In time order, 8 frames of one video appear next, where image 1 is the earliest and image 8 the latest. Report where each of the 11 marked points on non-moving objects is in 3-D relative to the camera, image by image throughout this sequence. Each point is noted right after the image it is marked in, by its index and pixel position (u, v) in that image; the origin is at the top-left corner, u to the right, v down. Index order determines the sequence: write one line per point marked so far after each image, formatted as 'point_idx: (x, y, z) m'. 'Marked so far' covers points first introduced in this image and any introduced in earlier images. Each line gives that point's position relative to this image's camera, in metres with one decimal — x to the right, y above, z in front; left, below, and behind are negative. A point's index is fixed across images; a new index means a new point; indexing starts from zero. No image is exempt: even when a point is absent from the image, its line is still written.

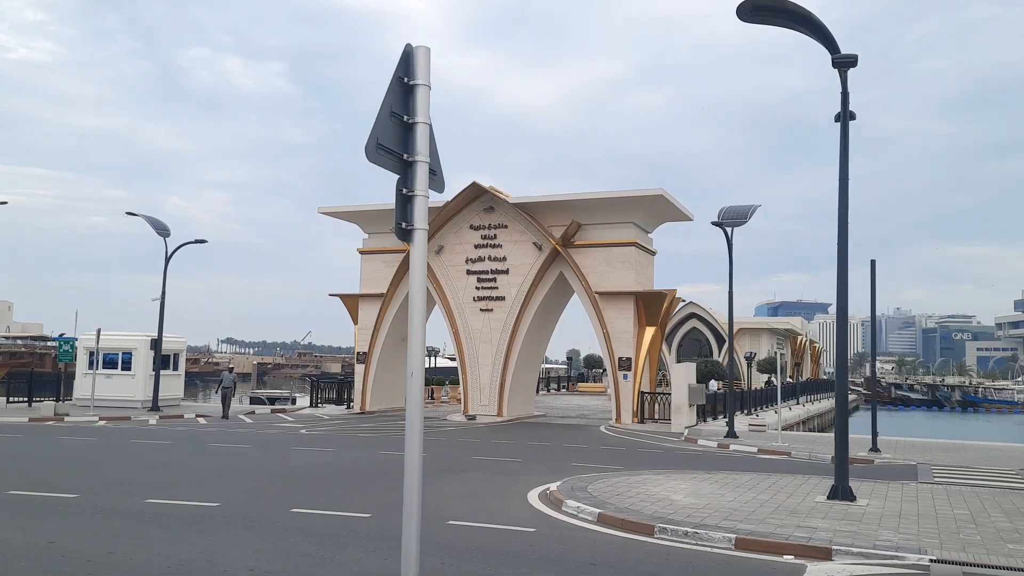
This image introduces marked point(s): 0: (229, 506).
0: (-3.5, -2.7, +9.9) m
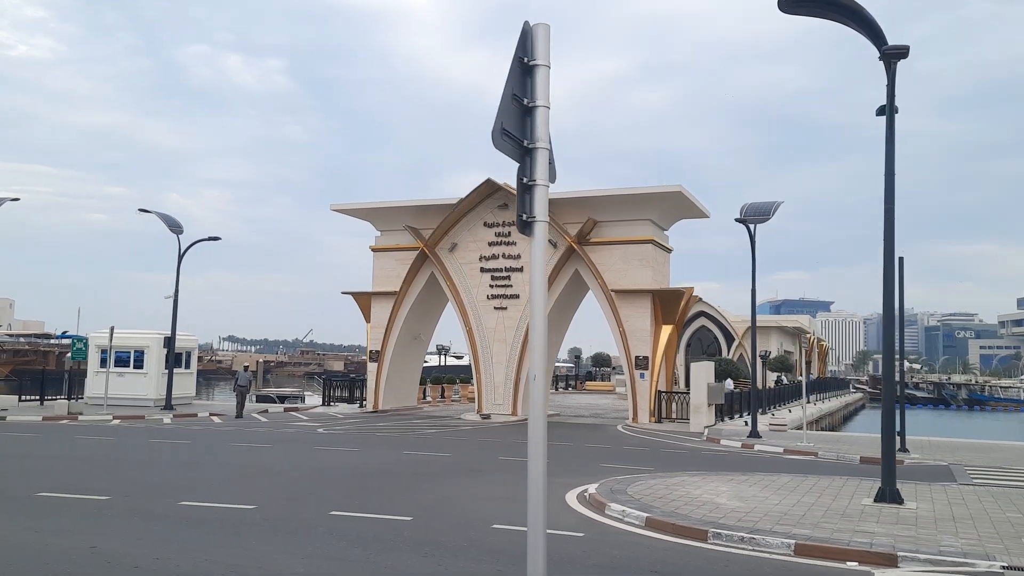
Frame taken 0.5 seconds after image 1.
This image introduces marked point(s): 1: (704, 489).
0: (-3.0, -2.7, +9.6) m
1: (+2.8, -2.9, +11.5) m
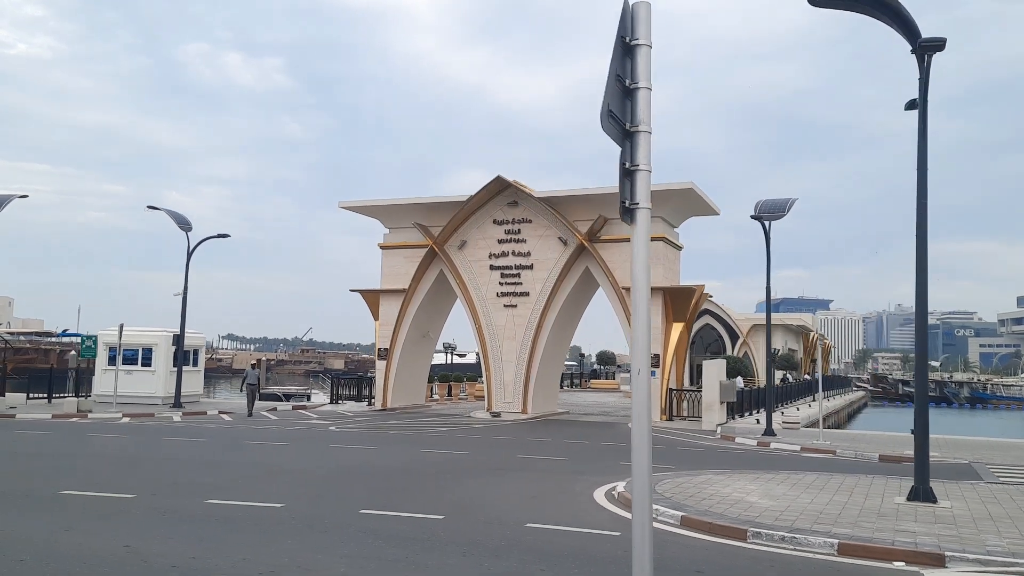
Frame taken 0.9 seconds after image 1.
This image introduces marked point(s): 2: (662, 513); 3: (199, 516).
0: (-2.6, -2.6, +9.5) m
1: (+3.2, -2.8, +11.4) m
2: (+1.8, -2.6, +9.4) m
3: (-3.5, -2.6, +8.9) m
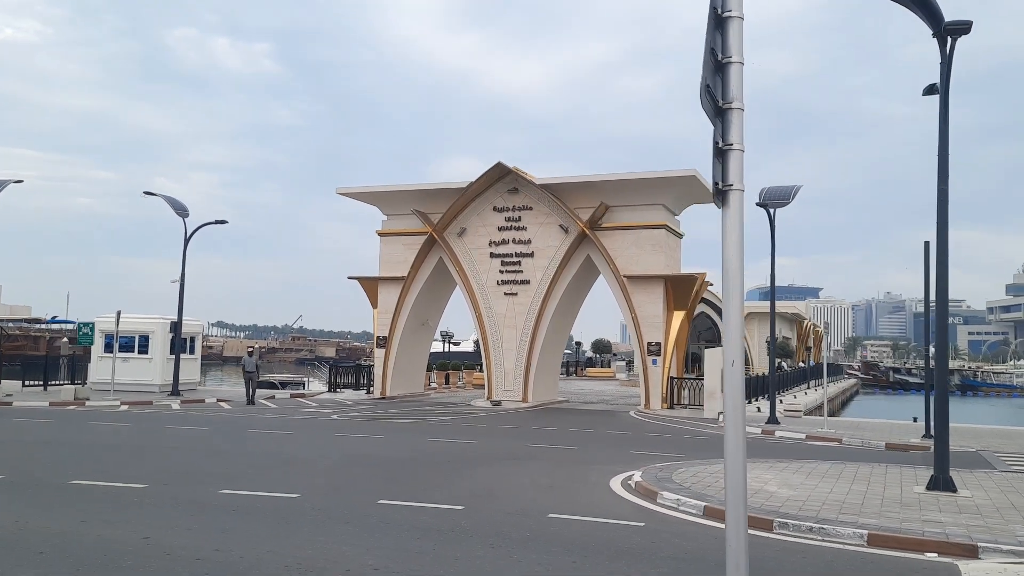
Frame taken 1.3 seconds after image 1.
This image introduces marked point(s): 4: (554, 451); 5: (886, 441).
0: (-2.3, -2.5, +9.4) m
1: (+3.4, -2.7, +11.3) m
2: (+2.0, -2.5, +9.3) m
3: (-3.2, -2.4, +8.7) m
4: (+0.8, -3.0, +14.5) m
5: (+8.8, -3.6, +18.6) m
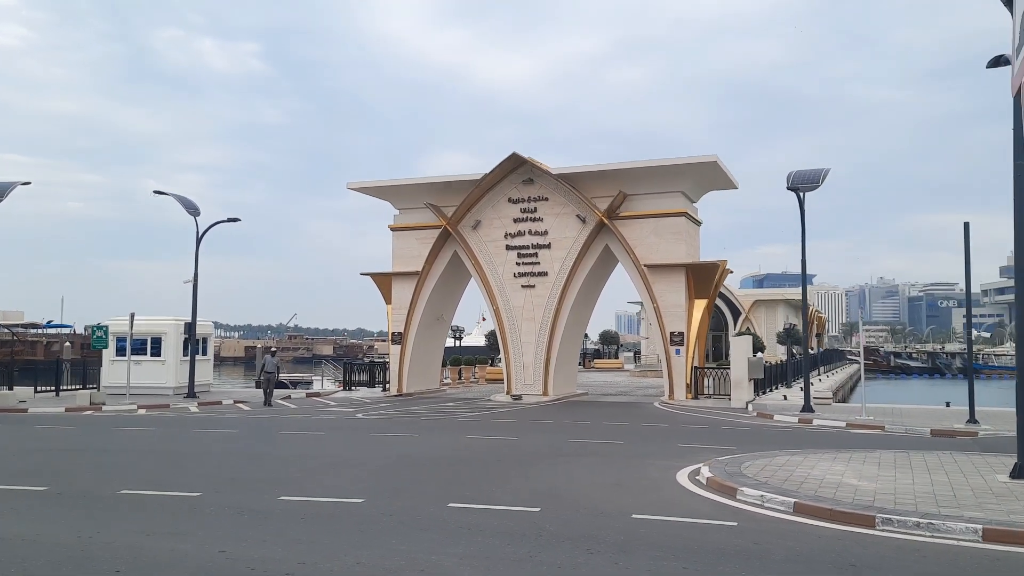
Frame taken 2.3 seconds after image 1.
0: (-1.5, -2.4, +8.9) m
1: (+4.2, -2.5, +10.8) m
2: (+2.8, -2.3, +8.8) m
3: (-2.4, -2.4, +8.2) m
4: (+1.6, -2.8, +14.0) m
5: (+9.6, -3.2, +18.2) m
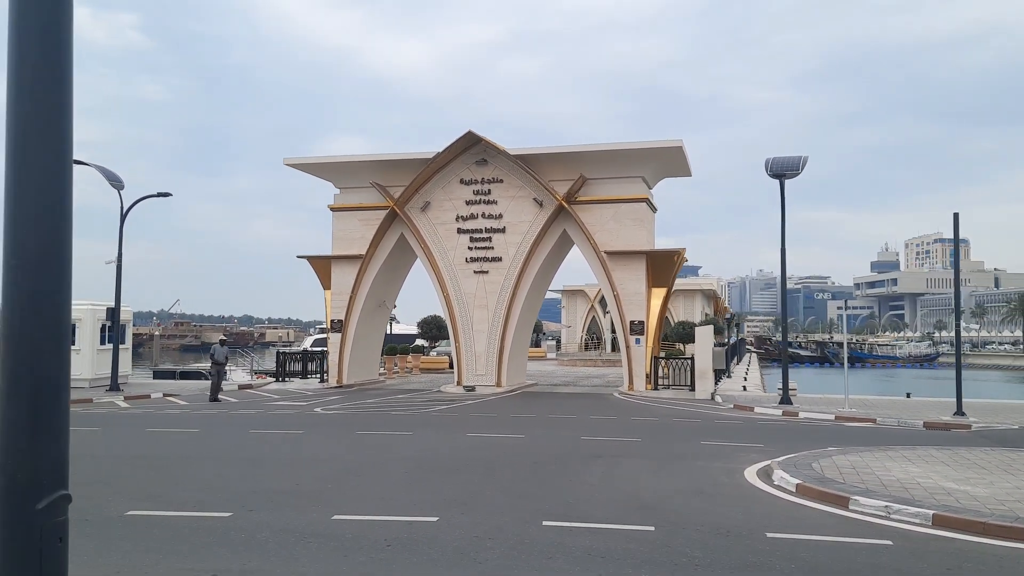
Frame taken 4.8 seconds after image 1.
0: (-0.5, -2.2, +7.5) m
1: (+4.9, -2.3, +10.1) m
2: (+3.8, -2.2, +8.0) m
3: (-1.3, -2.2, +6.7) m
4: (+1.9, -2.6, +13.0) m
5: (+9.3, -3.0, +18.1) m
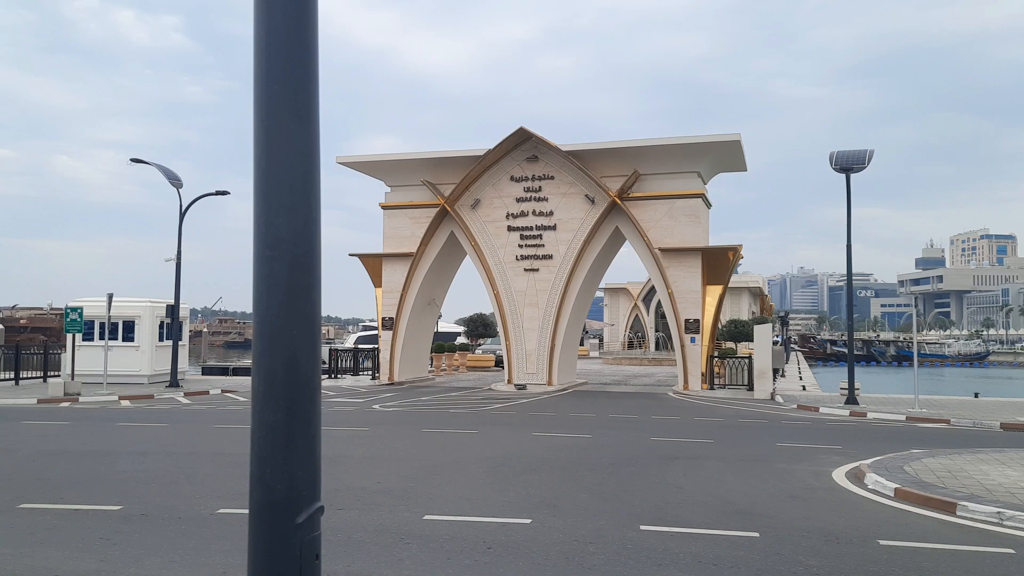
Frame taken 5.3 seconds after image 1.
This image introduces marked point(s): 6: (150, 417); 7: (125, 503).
0: (+0.4, -2.2, +7.3) m
1: (+5.9, -2.3, +9.7) m
2: (+4.7, -2.2, +7.6) m
3: (-0.5, -2.1, +6.6) m
4: (+3.0, -2.5, +12.7) m
5: (+10.7, -2.9, +17.5) m
6: (-7.9, -2.8, +17.6) m
7: (-4.1, -2.2, +8.2) m
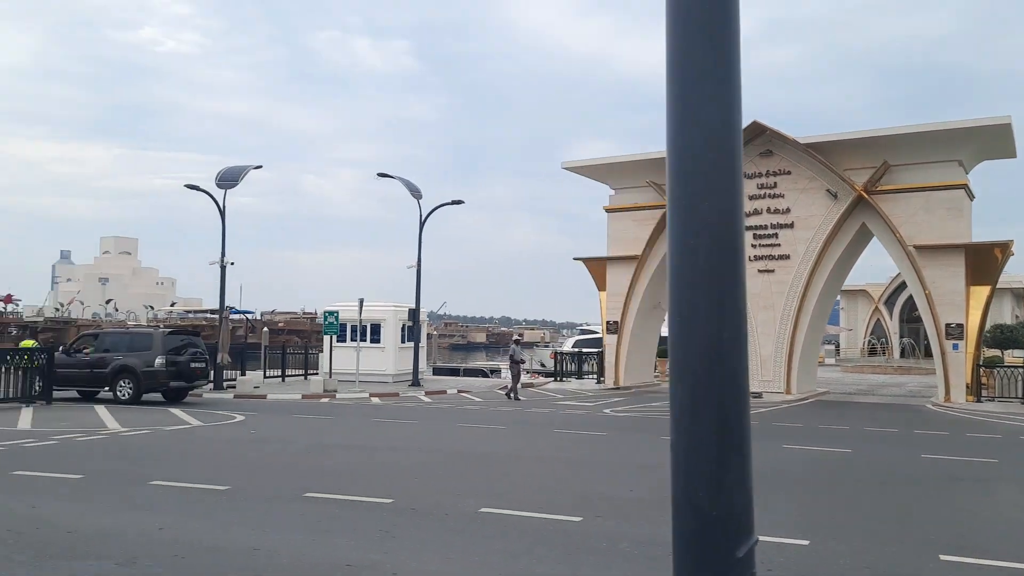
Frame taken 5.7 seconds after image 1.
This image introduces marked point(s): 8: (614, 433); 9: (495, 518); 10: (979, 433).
0: (+2.7, -2.2, +6.6) m
1: (+8.7, -2.2, +7.5) m
2: (+7.0, -2.1, +5.8) m
3: (+1.7, -2.2, +6.2) m
4: (+6.7, -2.5, +11.1) m
5: (+15.3, -2.9, +13.7) m
6: (-2.6, -2.9, +18.7) m
7: (-1.3, -2.2, +8.7) m
8: (+1.9, -2.8, +15.4) m
9: (-0.3, -2.2, +8.0) m
10: (+10.0, -3.1, +17.1) m
